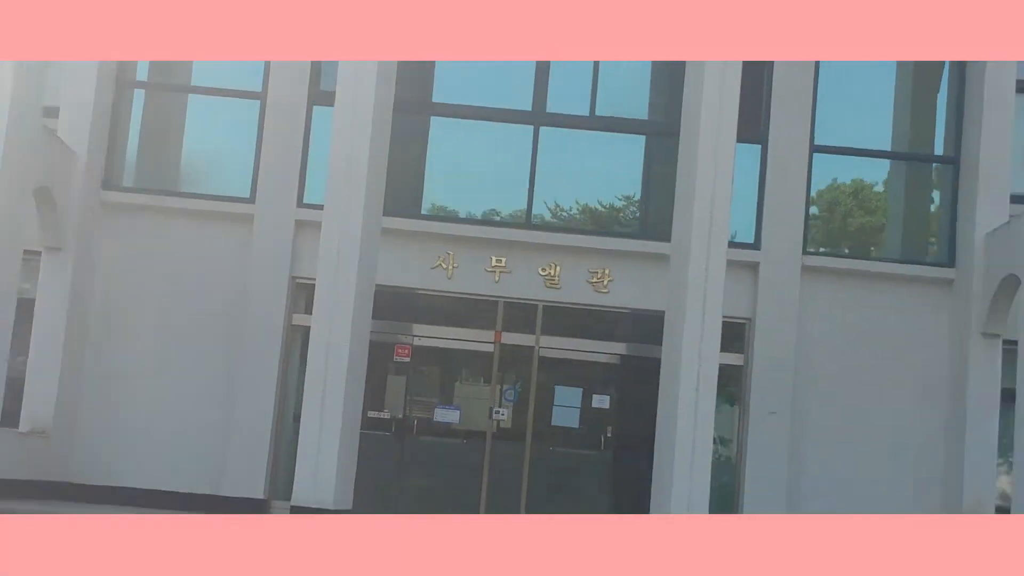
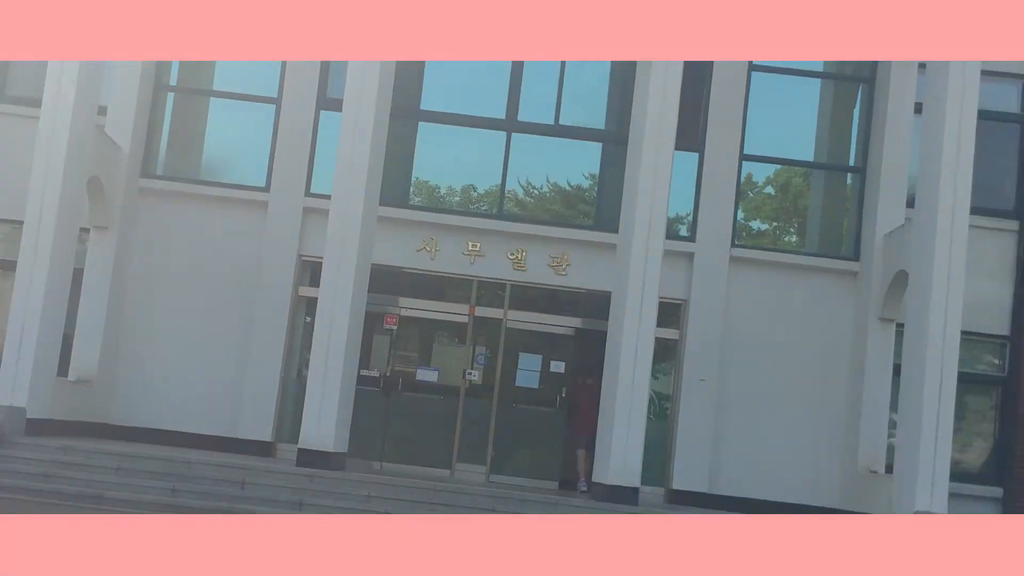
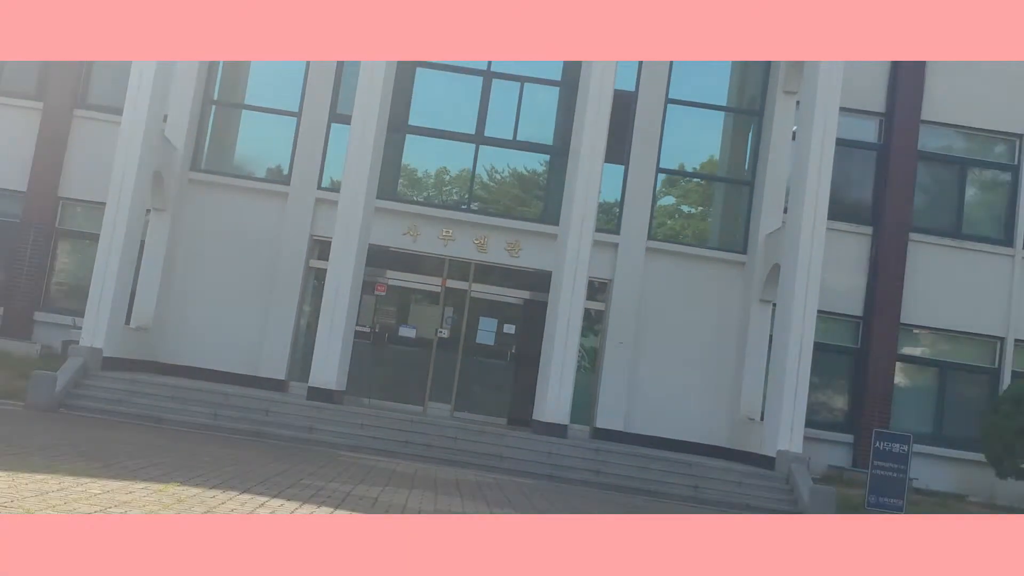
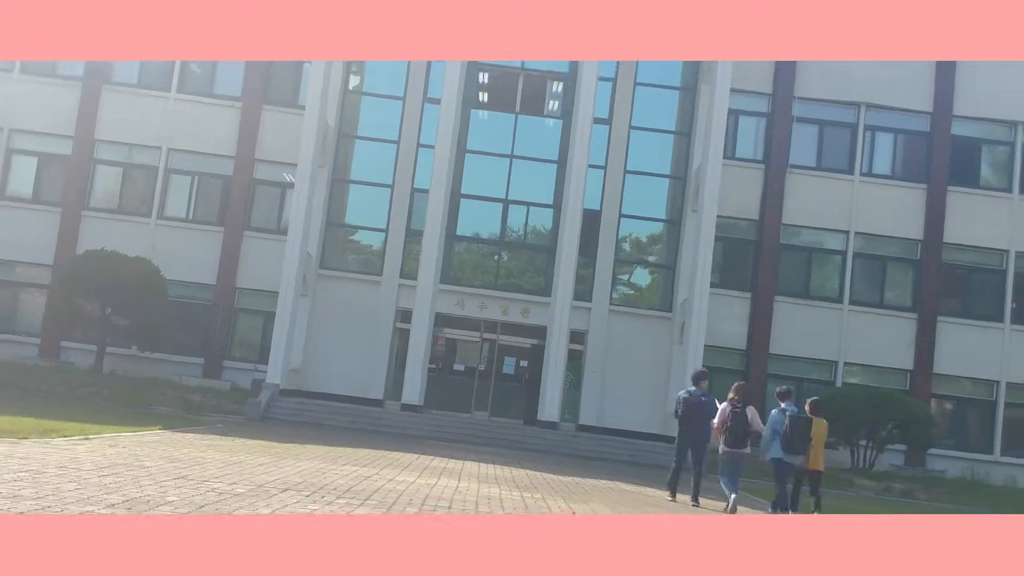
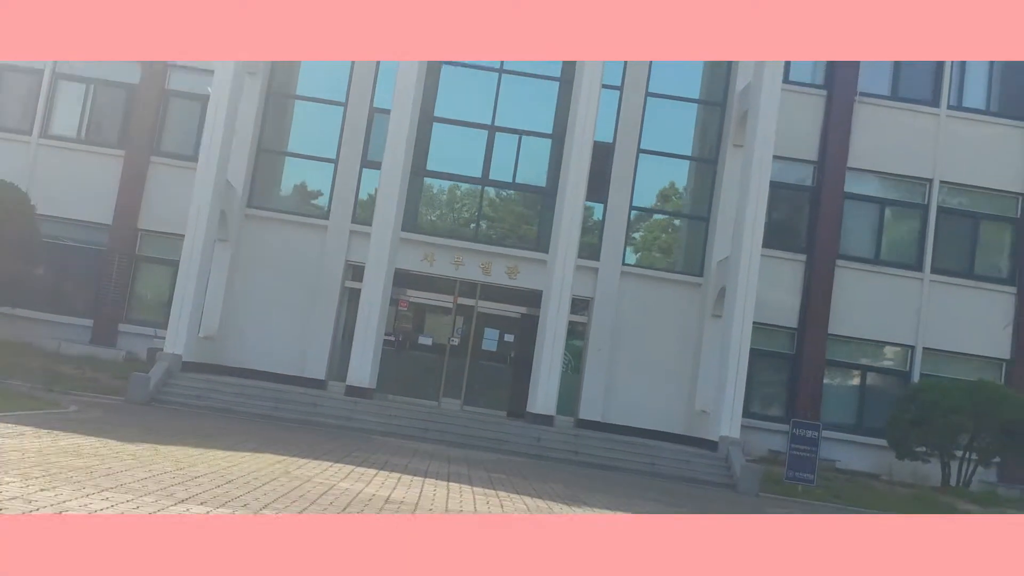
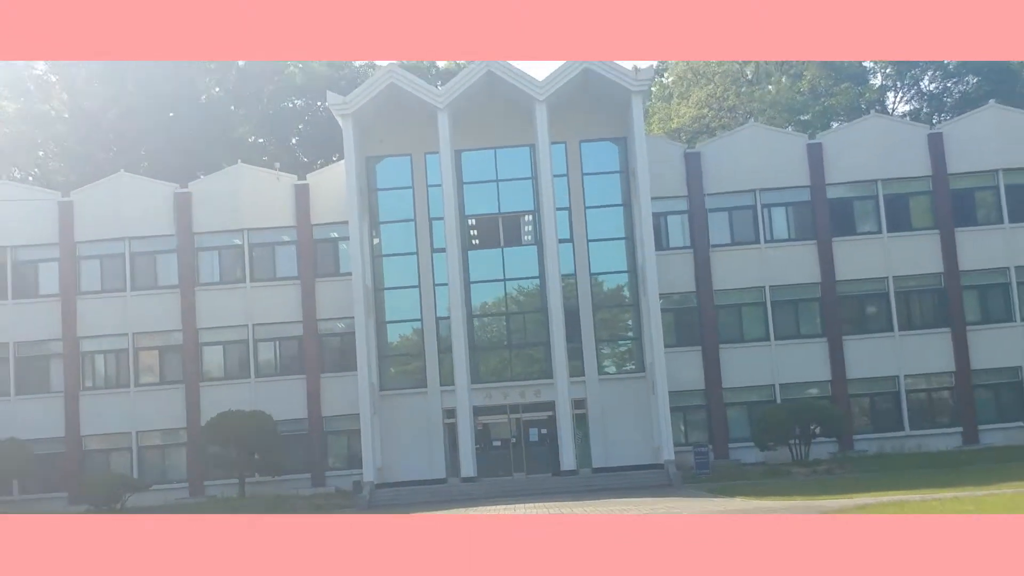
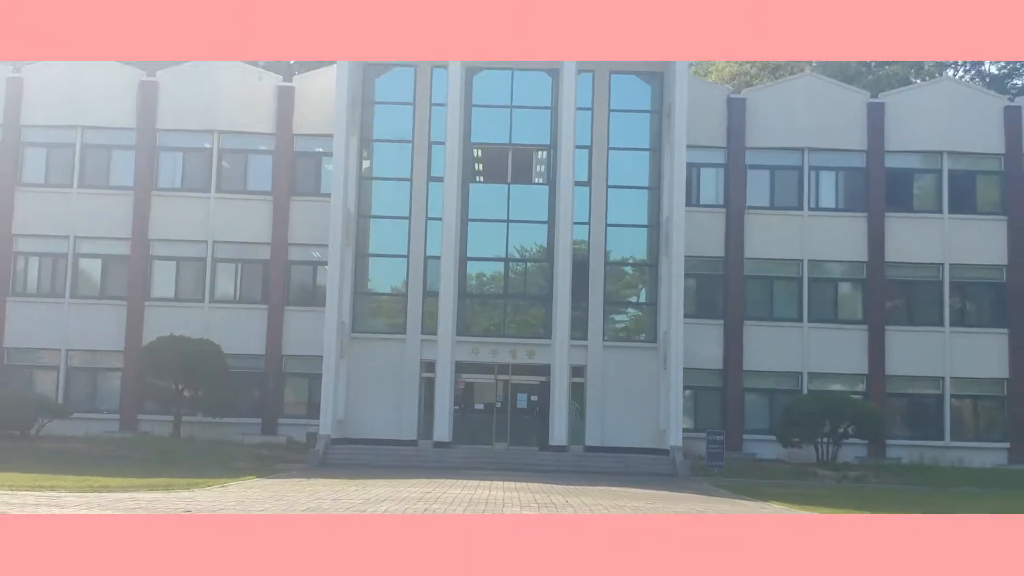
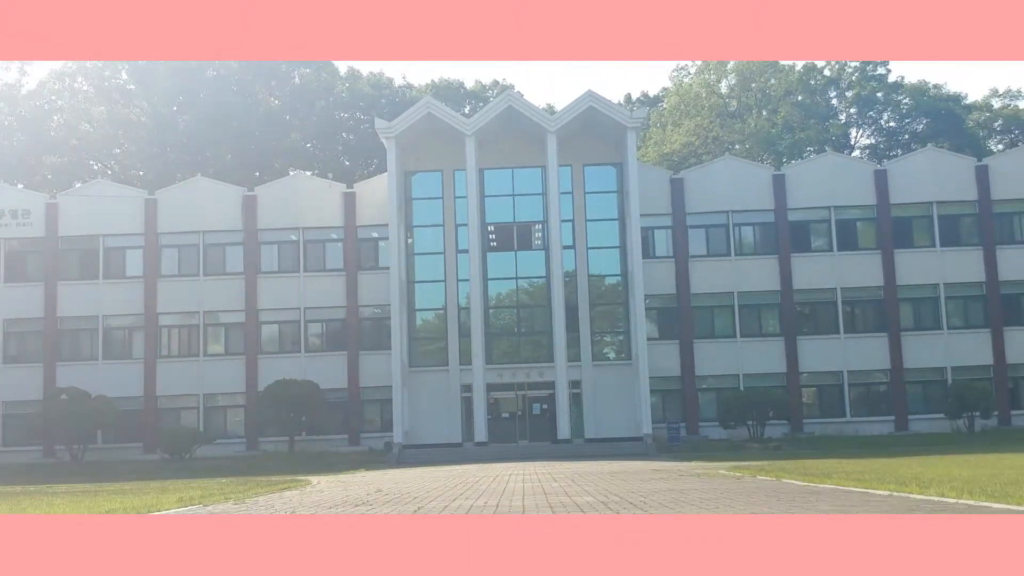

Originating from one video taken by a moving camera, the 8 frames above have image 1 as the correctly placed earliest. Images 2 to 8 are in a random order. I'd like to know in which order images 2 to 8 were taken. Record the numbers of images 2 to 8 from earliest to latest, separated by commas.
2, 3, 5, 4, 7, 6, 8
